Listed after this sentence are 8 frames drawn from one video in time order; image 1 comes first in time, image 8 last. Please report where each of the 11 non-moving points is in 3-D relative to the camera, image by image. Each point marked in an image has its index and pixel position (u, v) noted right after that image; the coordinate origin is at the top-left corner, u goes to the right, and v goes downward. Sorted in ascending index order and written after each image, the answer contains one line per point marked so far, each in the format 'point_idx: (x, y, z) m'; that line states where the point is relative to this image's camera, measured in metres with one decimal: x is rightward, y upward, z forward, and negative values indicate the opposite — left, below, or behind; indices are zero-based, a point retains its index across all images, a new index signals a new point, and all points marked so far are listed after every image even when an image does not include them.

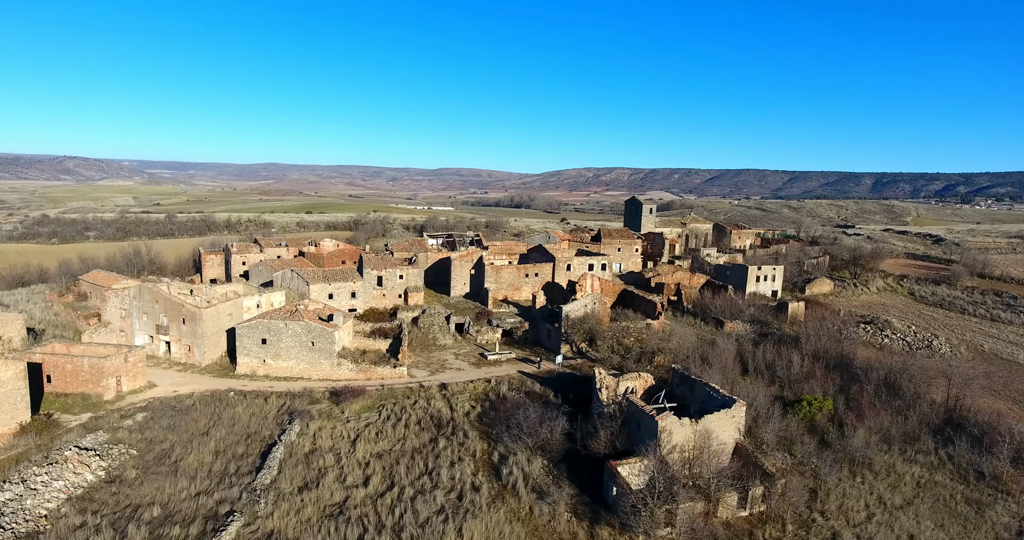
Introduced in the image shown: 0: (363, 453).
0: (-4.5, -5.5, +18.4) m
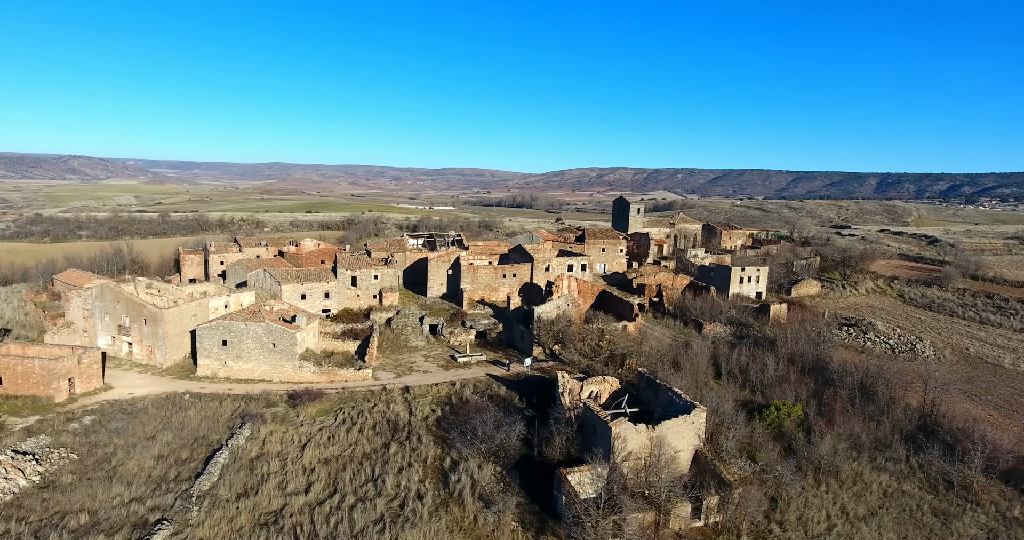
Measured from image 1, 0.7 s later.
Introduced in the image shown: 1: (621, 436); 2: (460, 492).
0: (-6.0, -5.5, +18.0) m
1: (+3.1, -4.7, +17.3) m
2: (-1.4, -6.0, +16.6) m
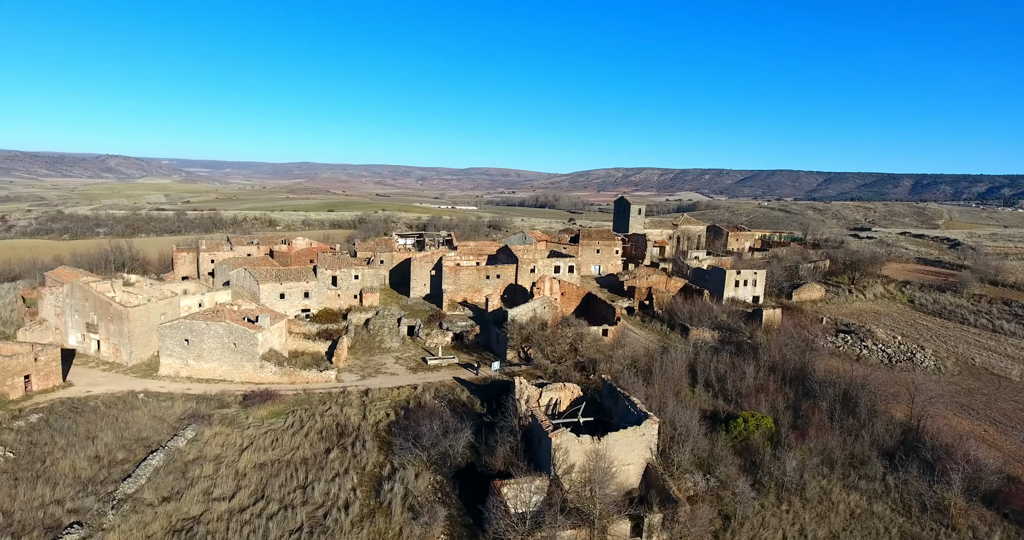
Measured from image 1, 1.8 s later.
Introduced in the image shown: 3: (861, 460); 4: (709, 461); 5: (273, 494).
0: (-7.7, -5.5, +17.6) m
1: (+1.3, -4.8, +16.5) m
2: (-3.2, -6.1, +16.0) m
3: (+11.4, -6.2, +19.9) m
4: (+6.0, -5.8, +18.7) m
5: (-6.2, -5.8, +15.9) m
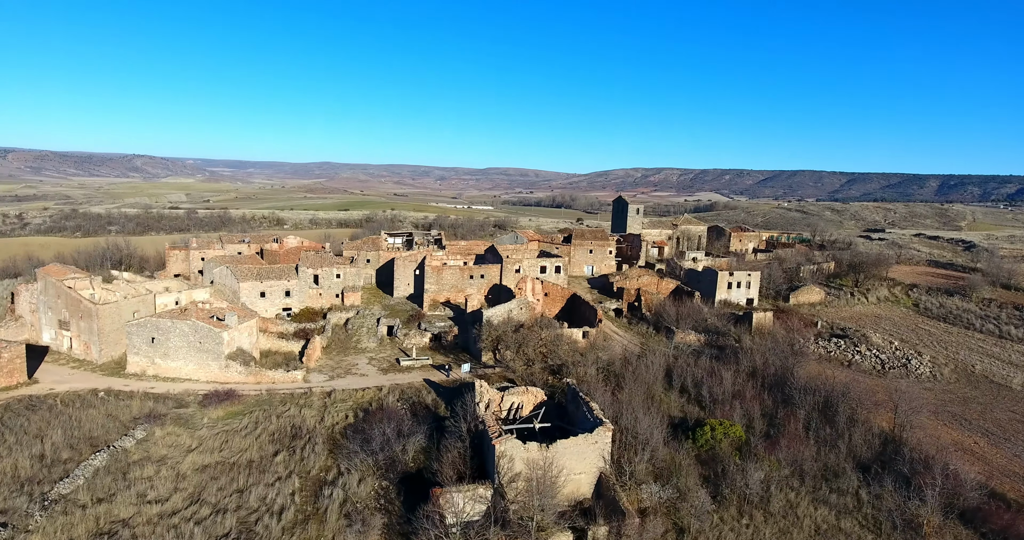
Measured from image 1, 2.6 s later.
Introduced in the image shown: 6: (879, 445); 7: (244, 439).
0: (-9.1, -5.5, +17.2) m
1: (-0.1, -4.8, +15.8) m
2: (-4.7, -6.0, +15.5) m
3: (+10.0, -6.3, +18.9) m
4: (+4.6, -5.8, +17.9) m
5: (-7.7, -5.8, +15.6) m
6: (+12.0, -5.7, +19.9) m
7: (-8.3, -5.2, +18.9) m
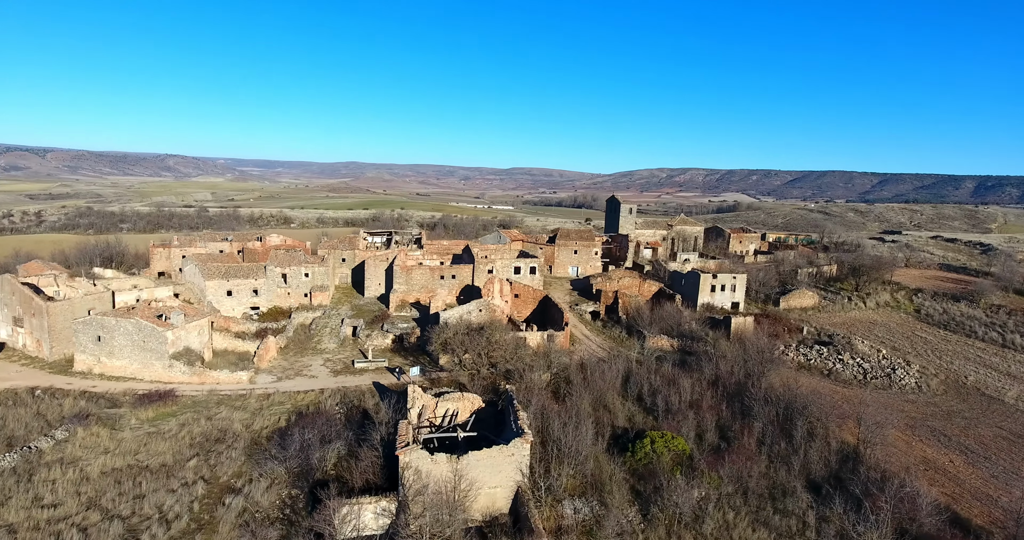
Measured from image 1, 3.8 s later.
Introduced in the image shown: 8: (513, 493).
0: (-11.3, -5.4, +16.8) m
1: (-2.4, -4.8, +15.0) m
2: (-7.0, -6.0, +14.8) m
3: (+7.8, -6.4, +17.6) m
4: (+2.4, -5.9, +16.8) m
5: (-10.1, -5.7, +15.0) m
6: (+9.8, -5.8, +18.5) m
7: (-10.5, -5.2, +18.4) m
8: (0.0, -5.8, +15.7) m
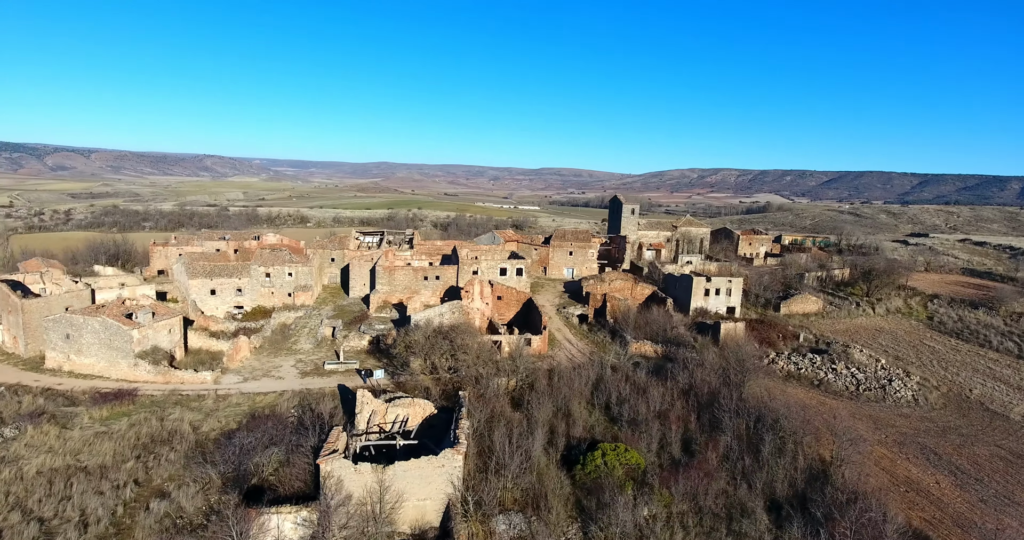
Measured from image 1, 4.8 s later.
0: (-13.0, -5.4, +16.6) m
1: (-4.2, -4.8, +14.4) m
2: (-8.8, -6.0, +14.5) m
3: (+6.2, -6.5, +16.5) m
4: (+0.7, -6.0, +16.0) m
5: (-11.8, -5.7, +14.8) m
6: (+8.3, -6.0, +17.3) m
7: (-12.0, -5.1, +18.2) m
8: (-1.7, -5.8, +15.0) m
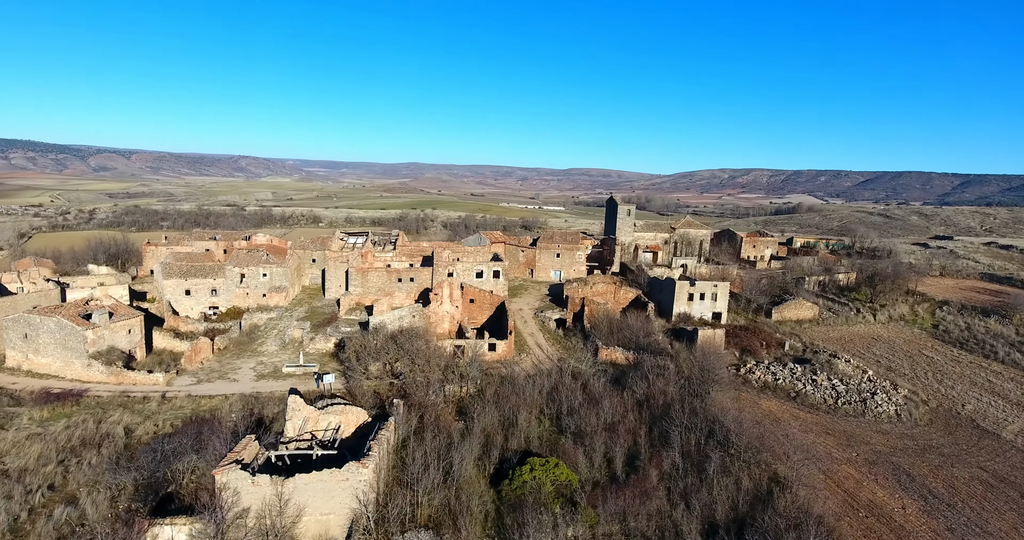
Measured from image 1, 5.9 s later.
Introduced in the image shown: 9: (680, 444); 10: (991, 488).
0: (-15.0, -5.4, +16.5) m
1: (-6.3, -4.9, +13.8) m
2: (-10.9, -6.0, +14.2) m
3: (+4.1, -6.6, +15.4) m
4: (-1.4, -6.1, +15.2) m
5: (-13.9, -5.7, +14.7) m
6: (+6.2, -6.1, +16.1) m
7: (-14.0, -5.1, +18.1) m
8: (-3.8, -5.9, +14.3) m
9: (+5.1, -5.2, +18.2) m
10: (+14.5, -6.6, +18.4) m
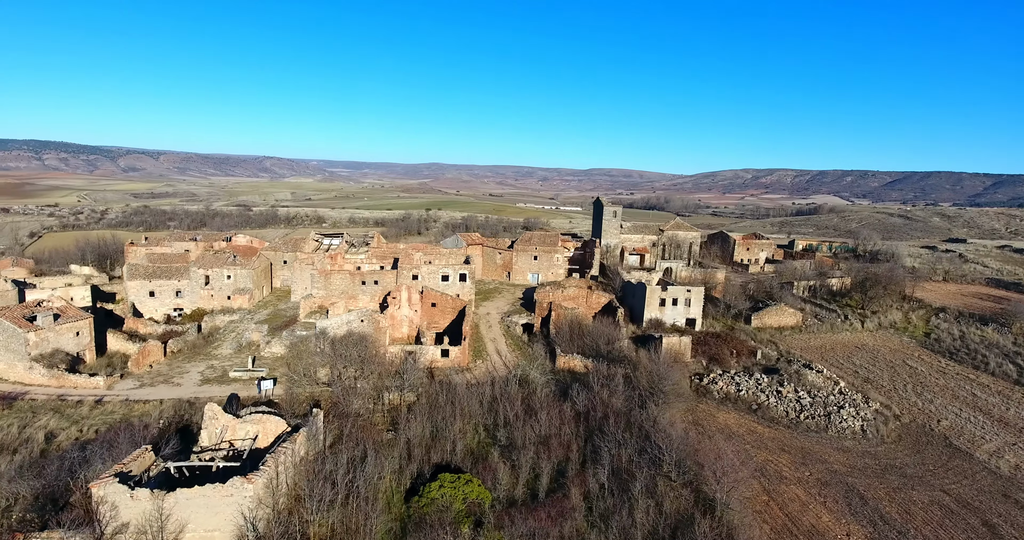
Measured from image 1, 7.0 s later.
0: (-17.3, -5.4, +16.3) m
1: (-8.7, -5.0, +13.3) m
2: (-13.3, -6.1, +13.8) m
3: (+1.8, -6.8, +14.4) m
4: (-3.7, -6.2, +14.4) m
5: (-16.3, -5.8, +14.4) m
6: (+3.9, -6.3, +15.0) m
7: (-16.2, -5.2, +17.8) m
8: (-6.2, -6.0, +13.6) m
9: (+2.9, -5.3, +17.2) m
10: (+12.2, -6.8, +17.1) m
